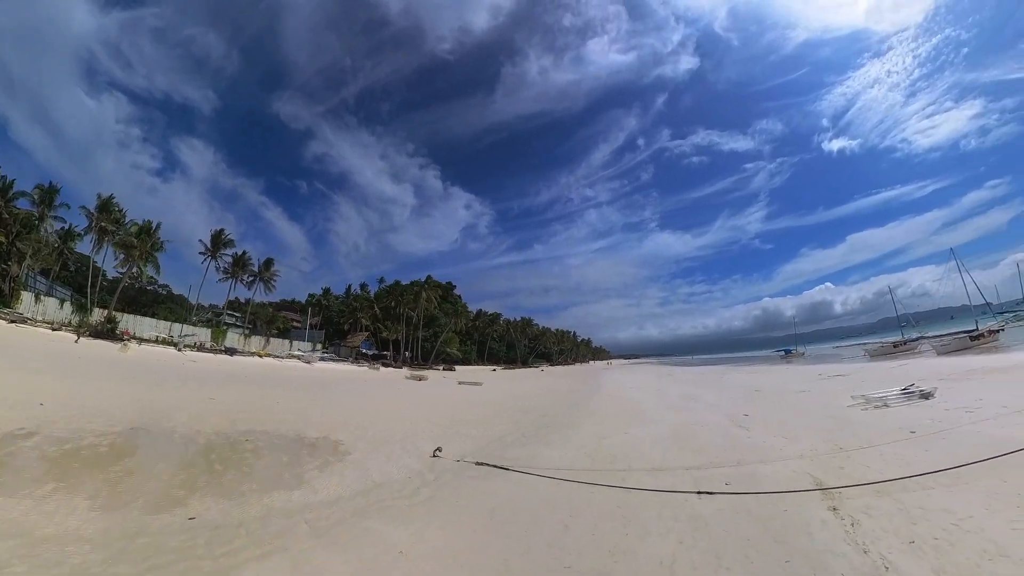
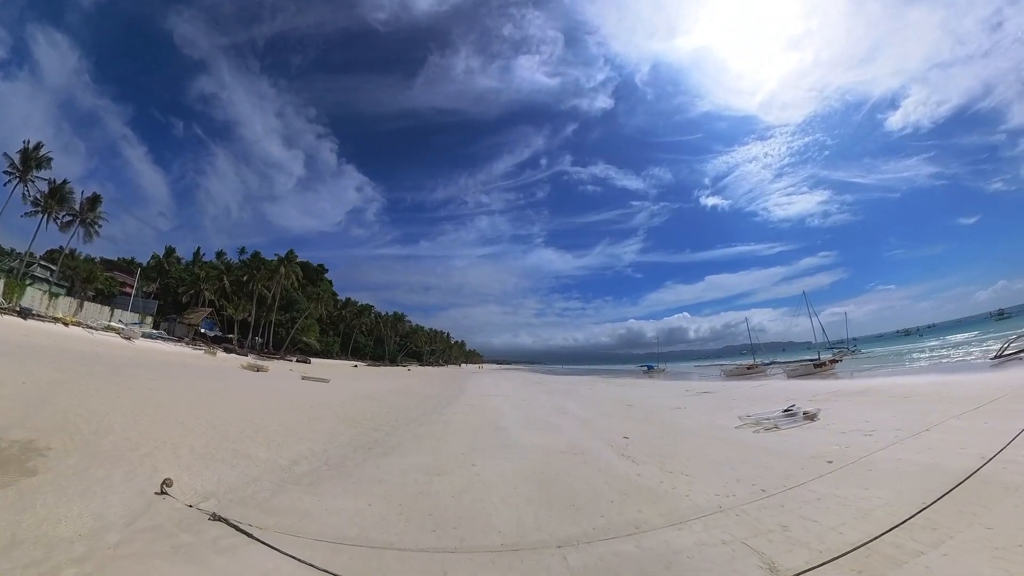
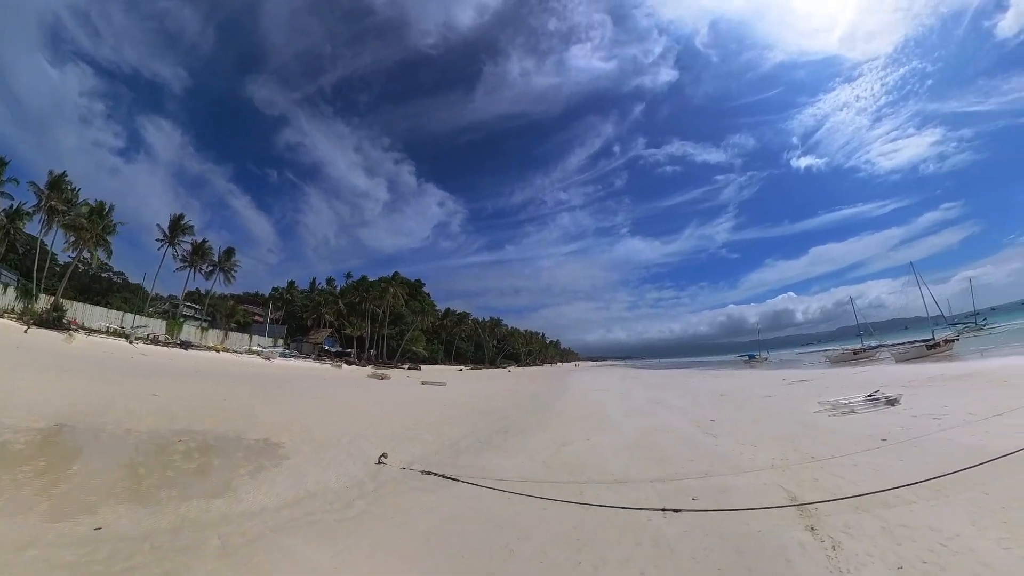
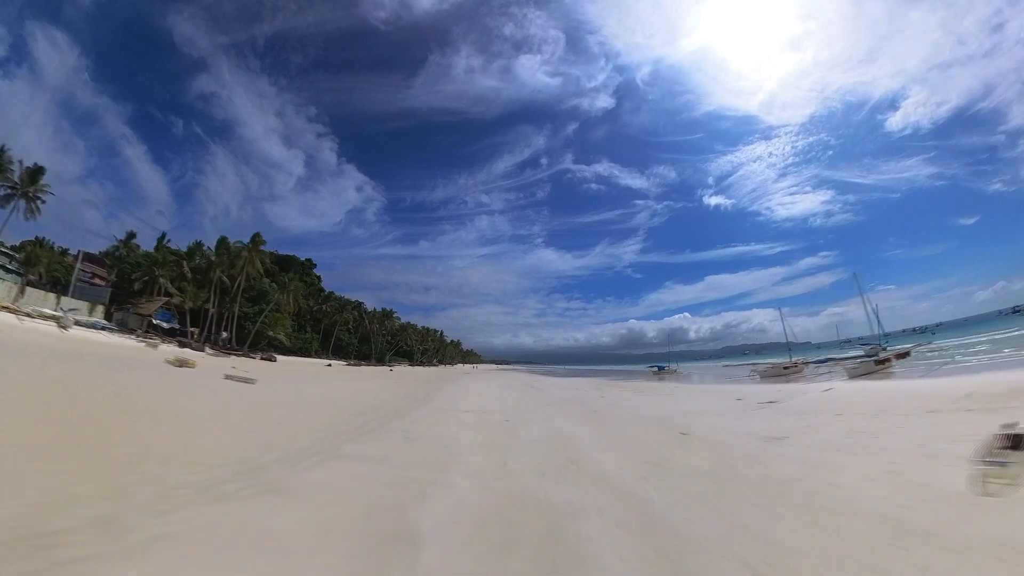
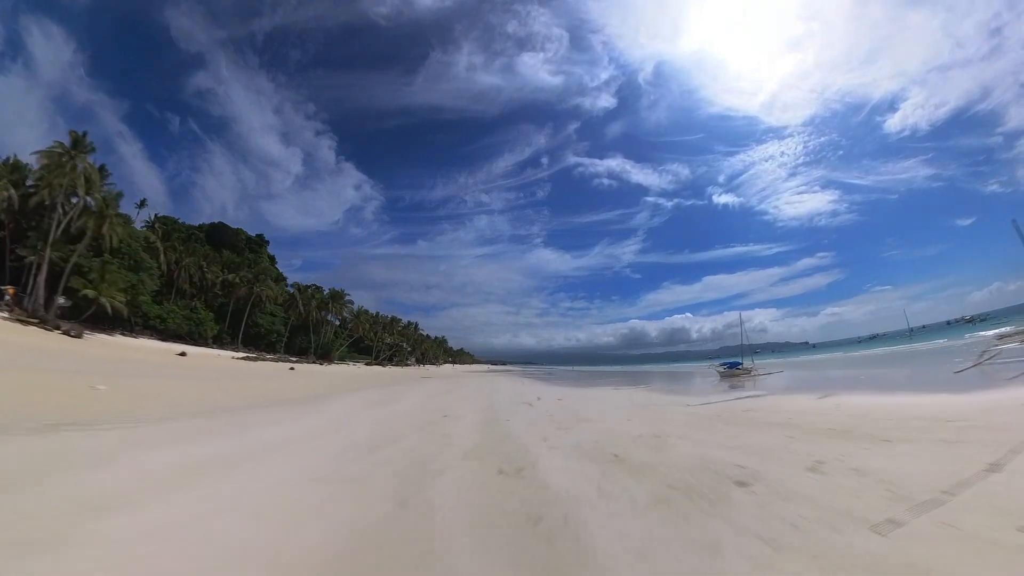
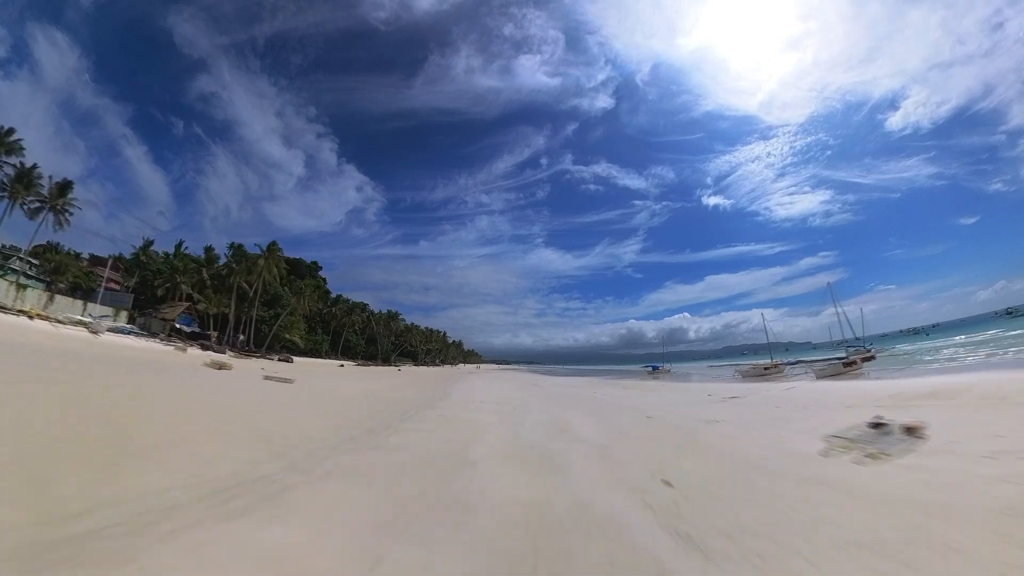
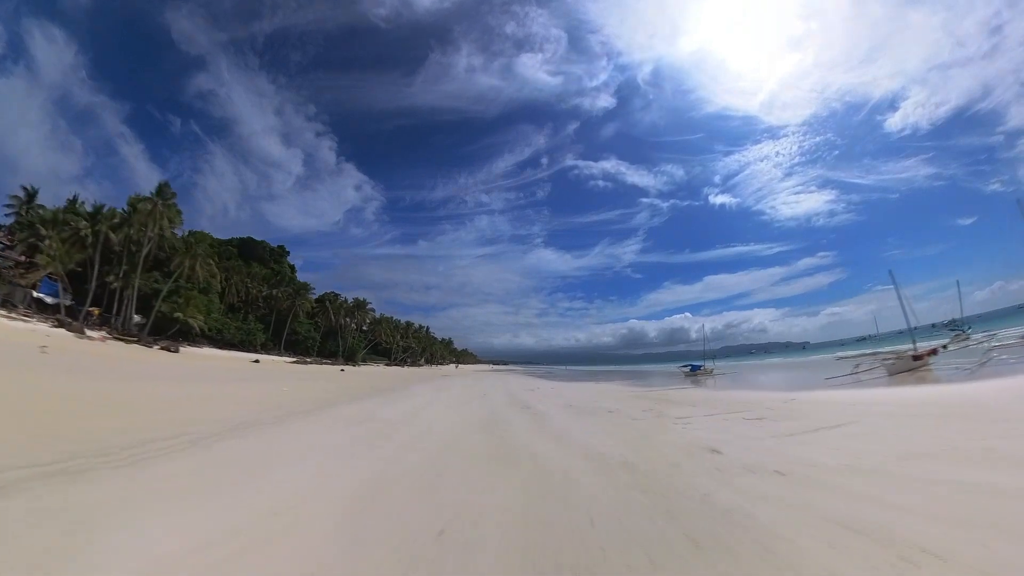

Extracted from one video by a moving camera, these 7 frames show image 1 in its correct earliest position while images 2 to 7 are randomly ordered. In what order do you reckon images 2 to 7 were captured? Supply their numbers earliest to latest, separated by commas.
3, 2, 6, 4, 7, 5
